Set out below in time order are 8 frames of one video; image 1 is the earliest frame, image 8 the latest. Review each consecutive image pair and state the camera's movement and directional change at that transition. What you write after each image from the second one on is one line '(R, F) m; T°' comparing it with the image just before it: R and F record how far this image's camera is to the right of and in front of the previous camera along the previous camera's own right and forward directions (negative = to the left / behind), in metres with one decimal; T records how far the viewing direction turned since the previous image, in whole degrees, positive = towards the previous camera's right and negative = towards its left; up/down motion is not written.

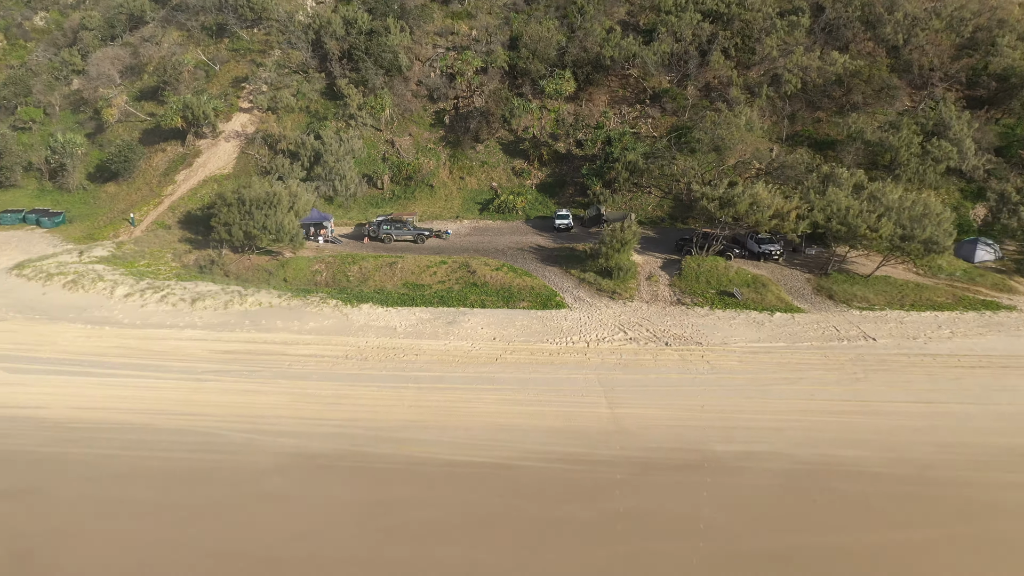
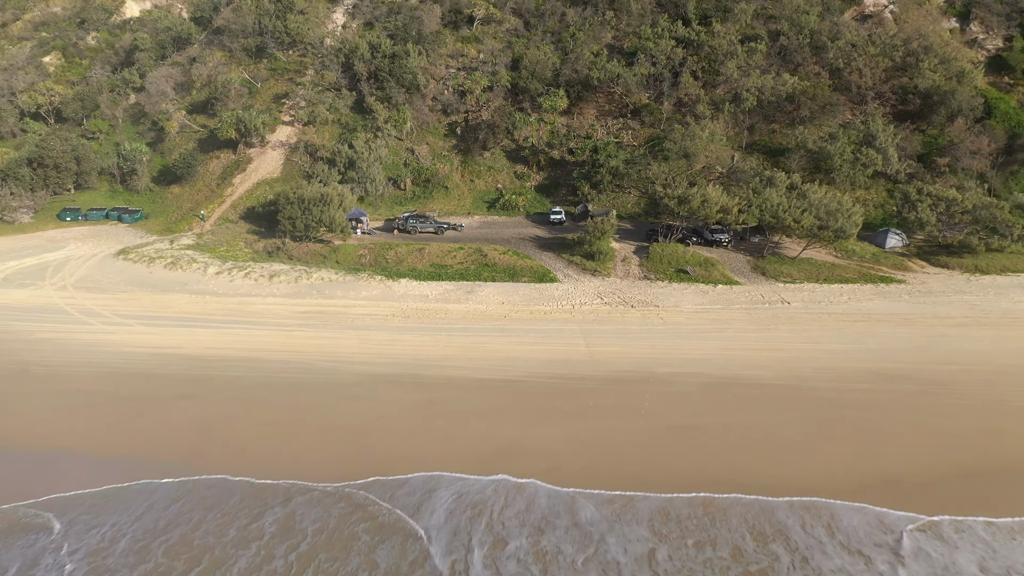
(-0.1, -3.0) m; 0°
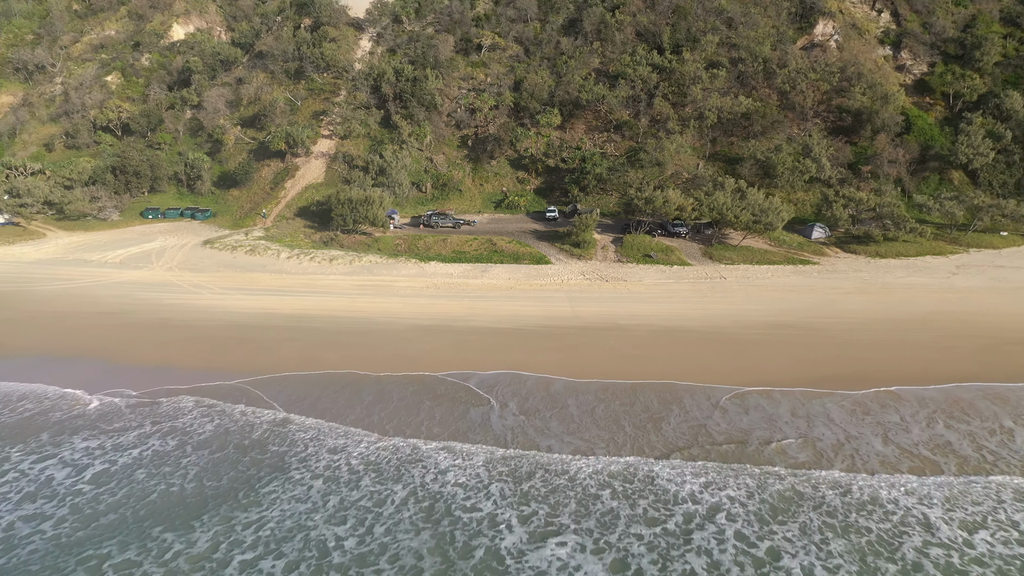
(-0.1, -3.9) m; 0°
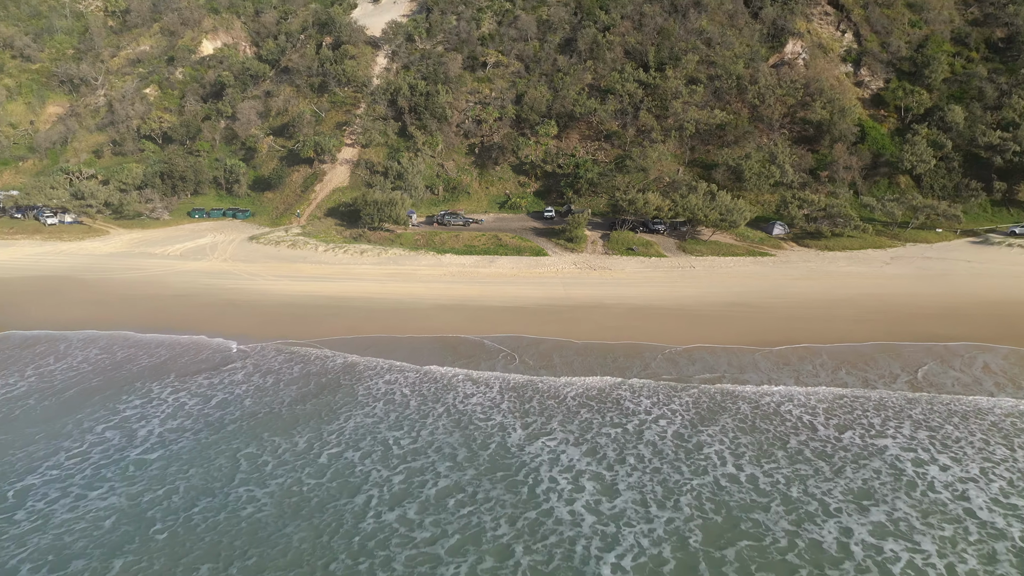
(-0.1, -3.0) m; 0°
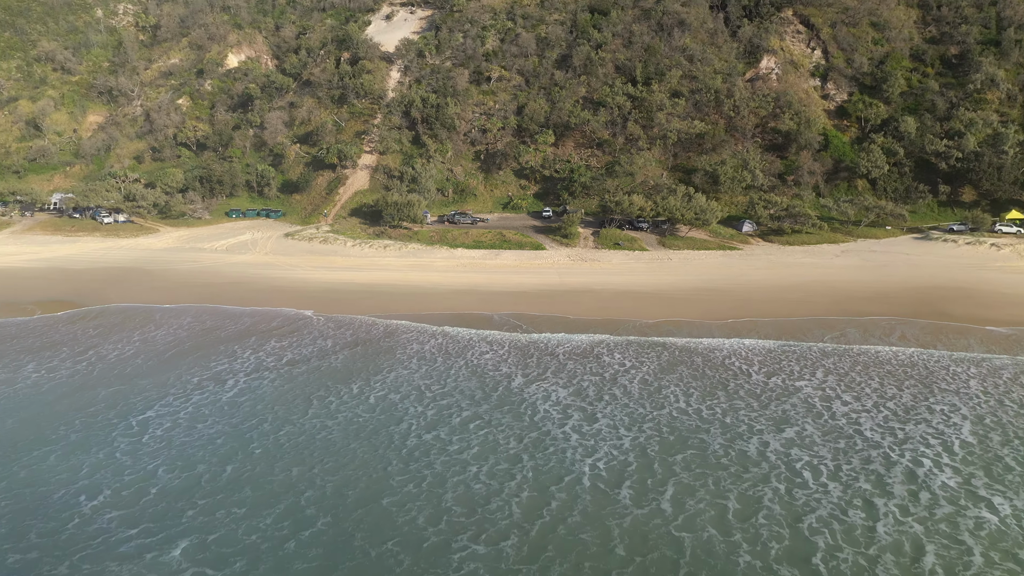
(-0.1, -3.1) m; 0°
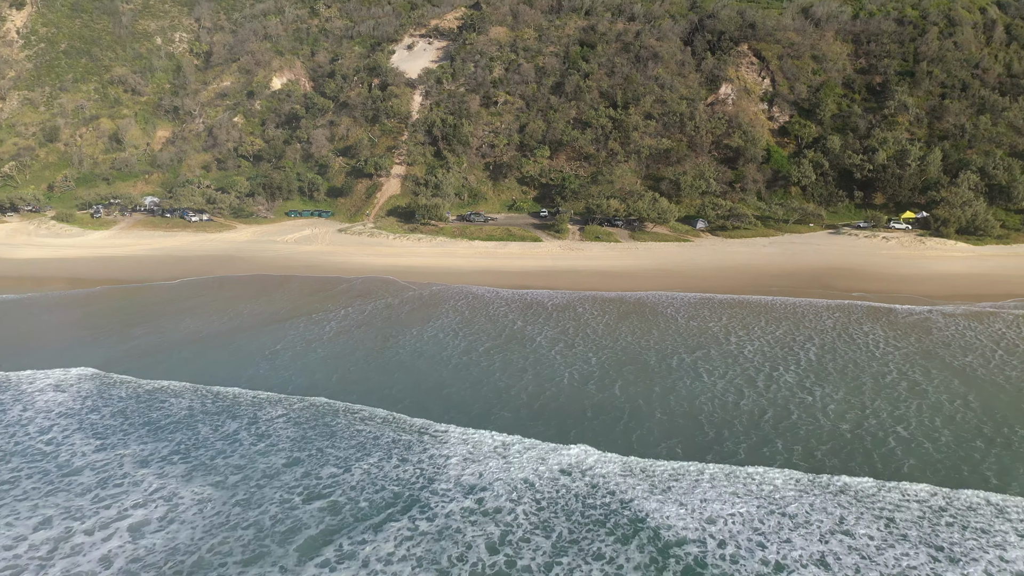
(-0.2, -6.9) m; 0°
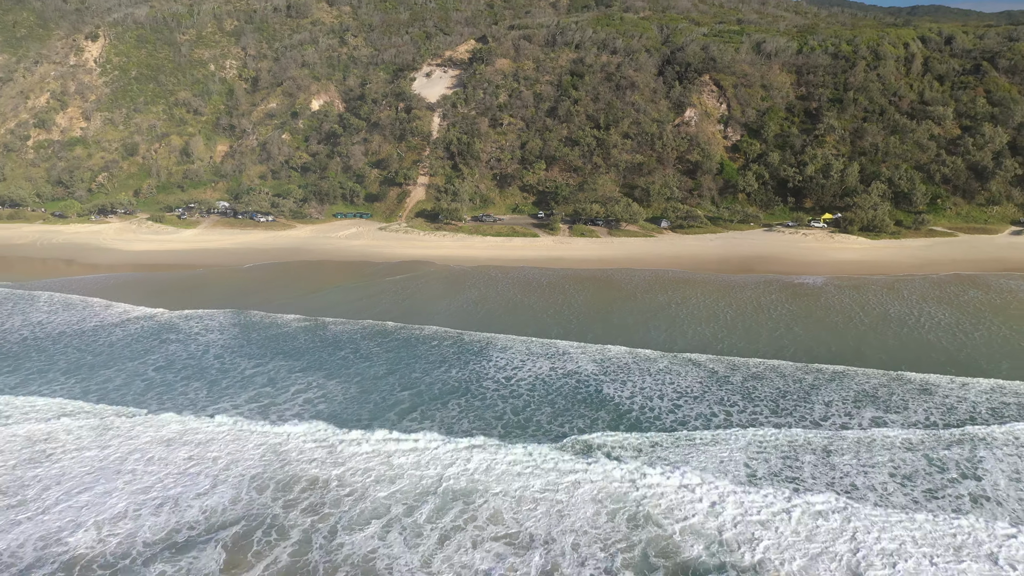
(-0.3, -8.5) m; 0°
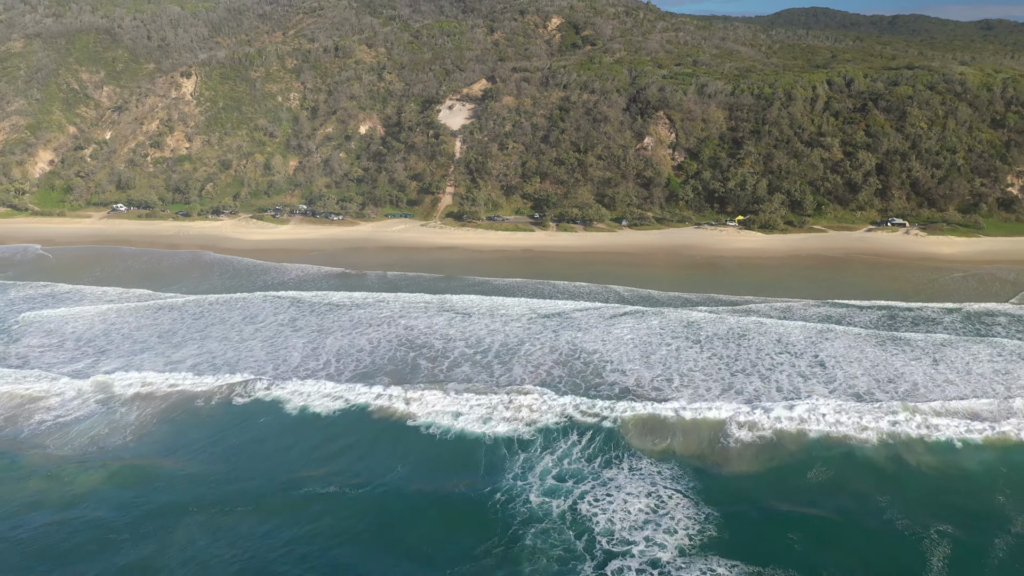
(-0.6, -16.0) m; 0°
